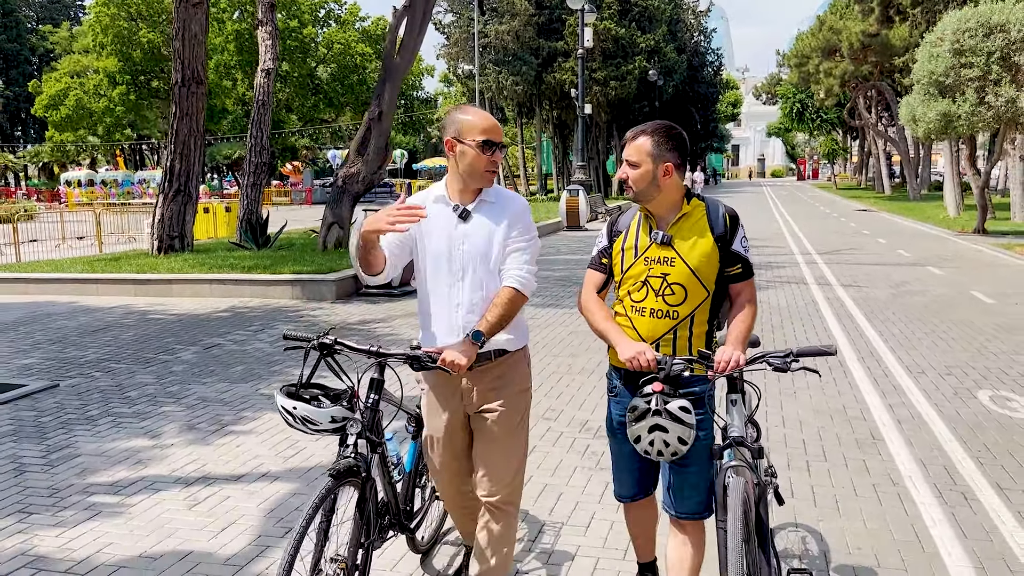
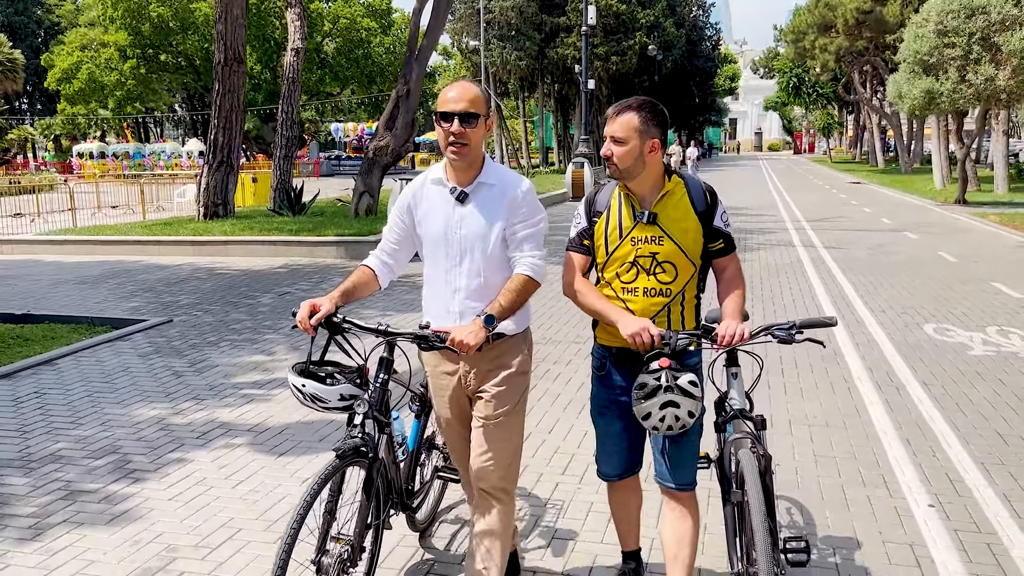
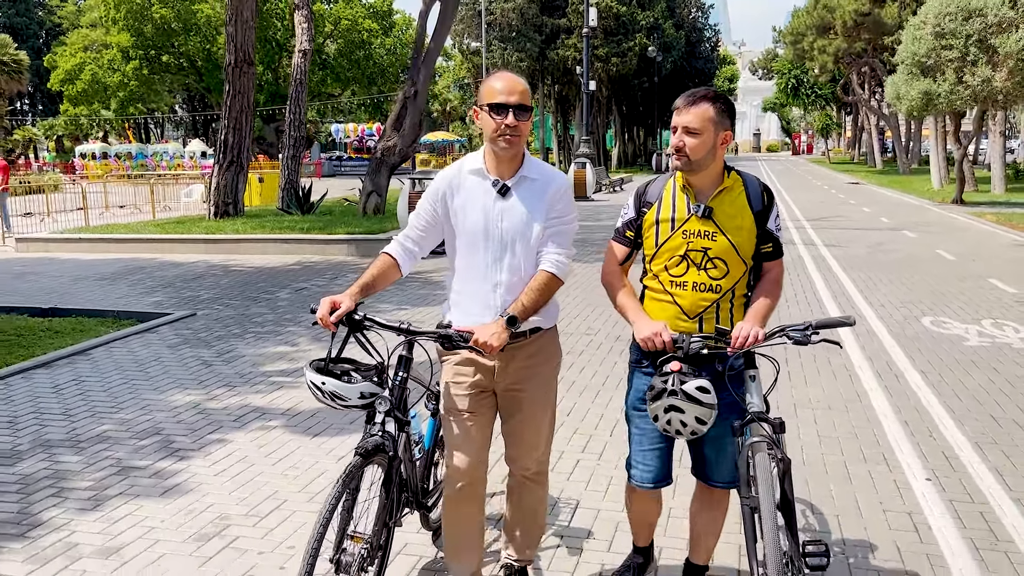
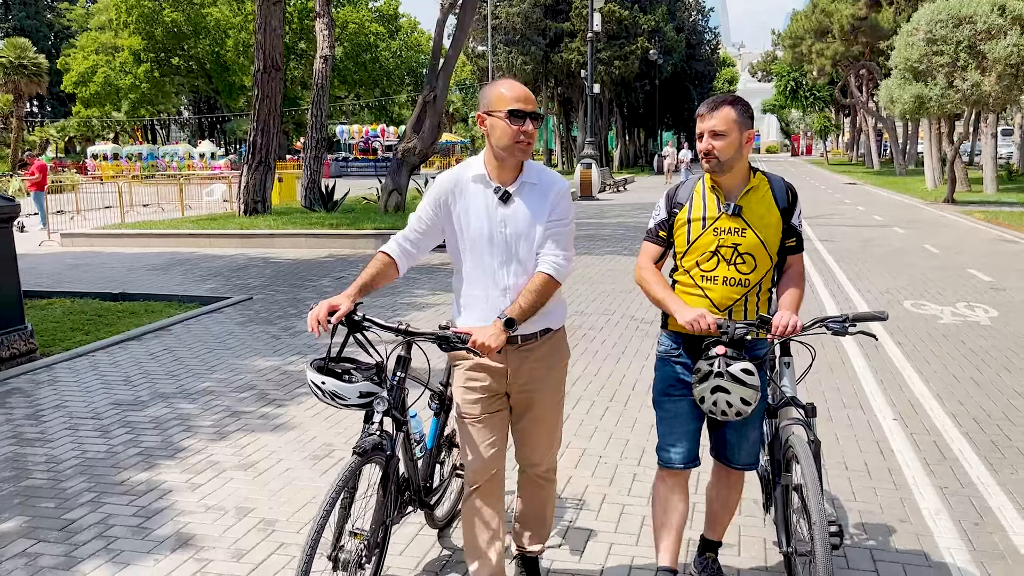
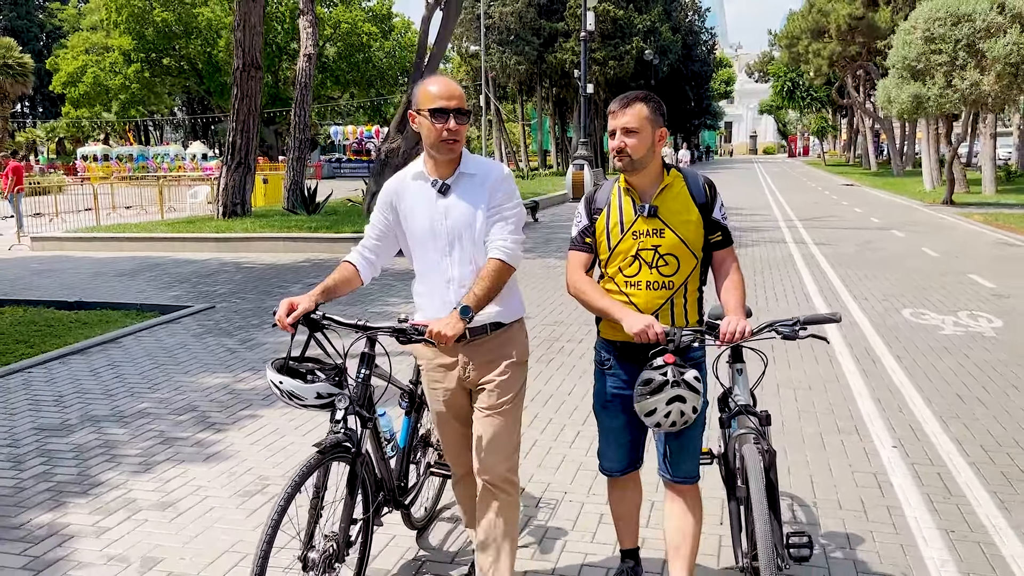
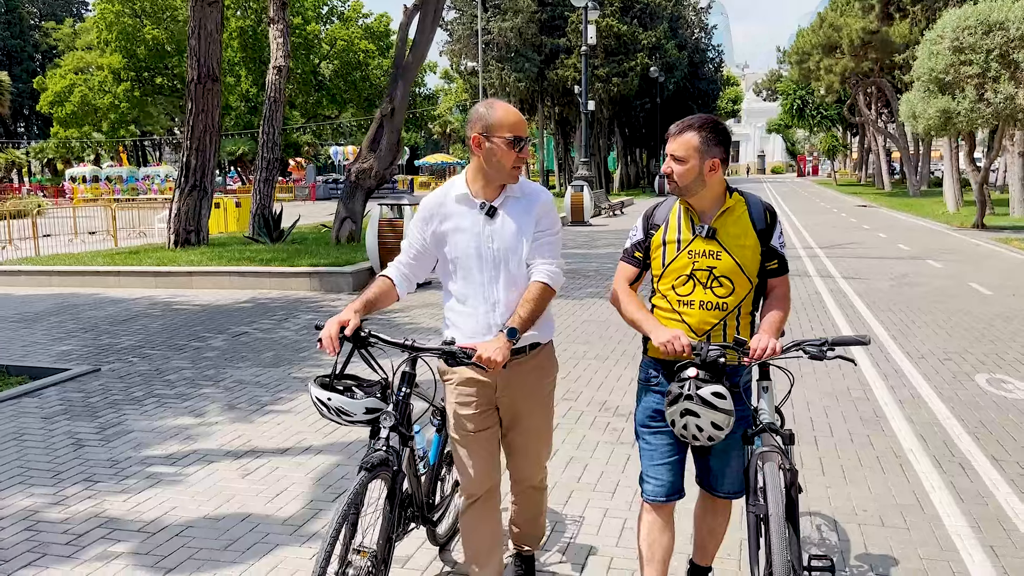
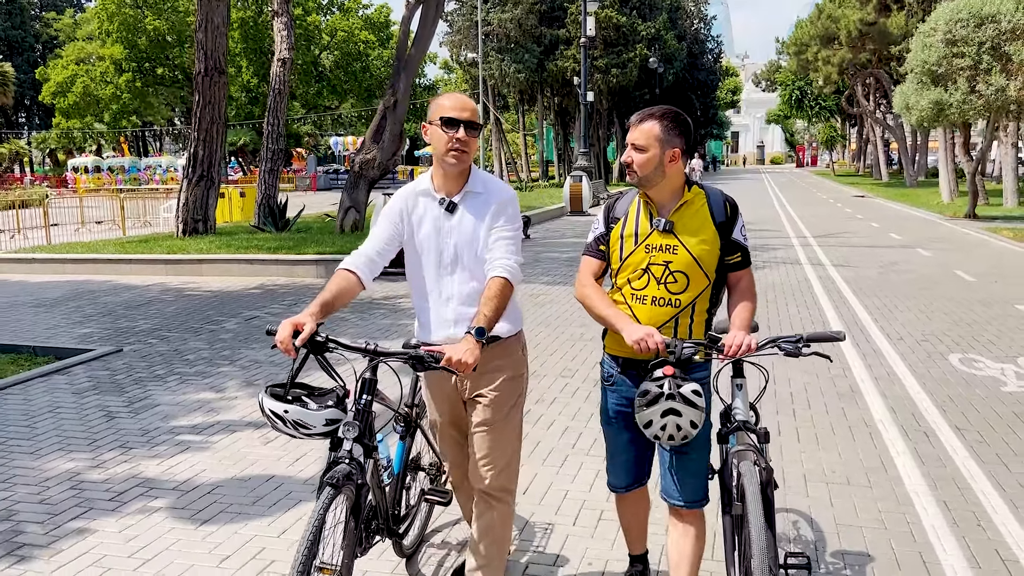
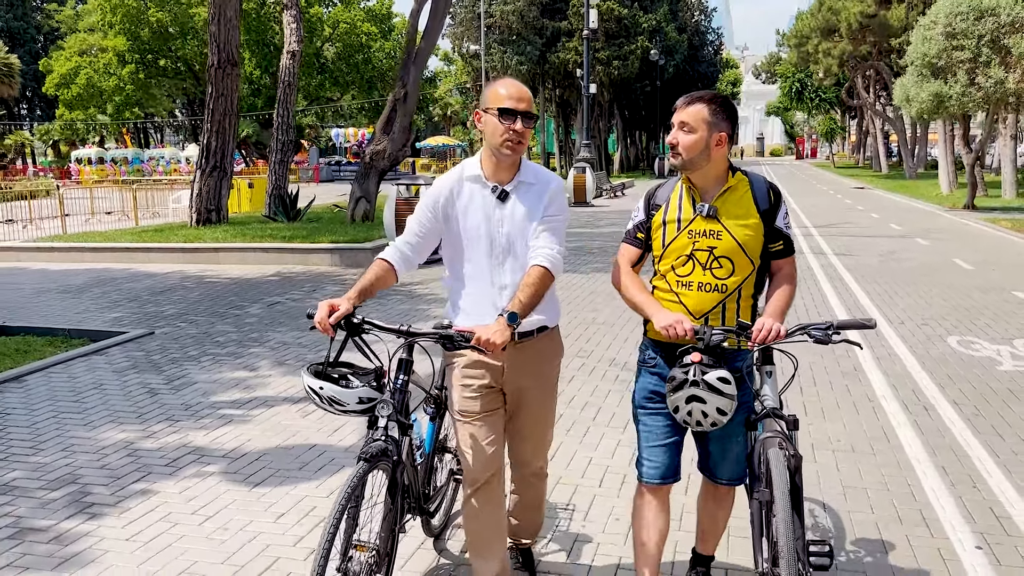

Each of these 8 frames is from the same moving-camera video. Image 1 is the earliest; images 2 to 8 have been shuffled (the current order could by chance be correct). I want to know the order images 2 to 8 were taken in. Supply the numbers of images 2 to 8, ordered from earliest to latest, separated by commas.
6, 7, 8, 2, 3, 5, 4
